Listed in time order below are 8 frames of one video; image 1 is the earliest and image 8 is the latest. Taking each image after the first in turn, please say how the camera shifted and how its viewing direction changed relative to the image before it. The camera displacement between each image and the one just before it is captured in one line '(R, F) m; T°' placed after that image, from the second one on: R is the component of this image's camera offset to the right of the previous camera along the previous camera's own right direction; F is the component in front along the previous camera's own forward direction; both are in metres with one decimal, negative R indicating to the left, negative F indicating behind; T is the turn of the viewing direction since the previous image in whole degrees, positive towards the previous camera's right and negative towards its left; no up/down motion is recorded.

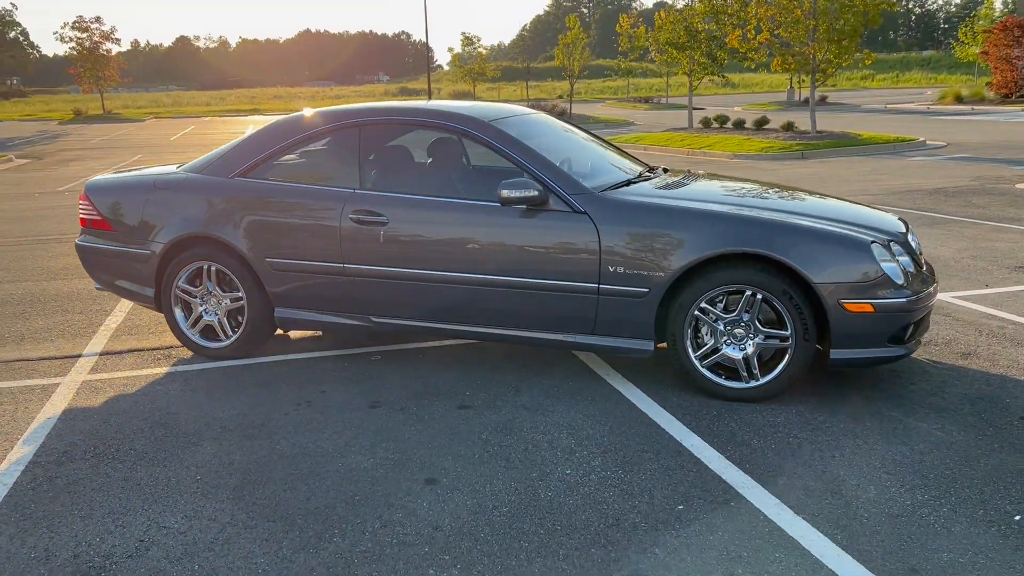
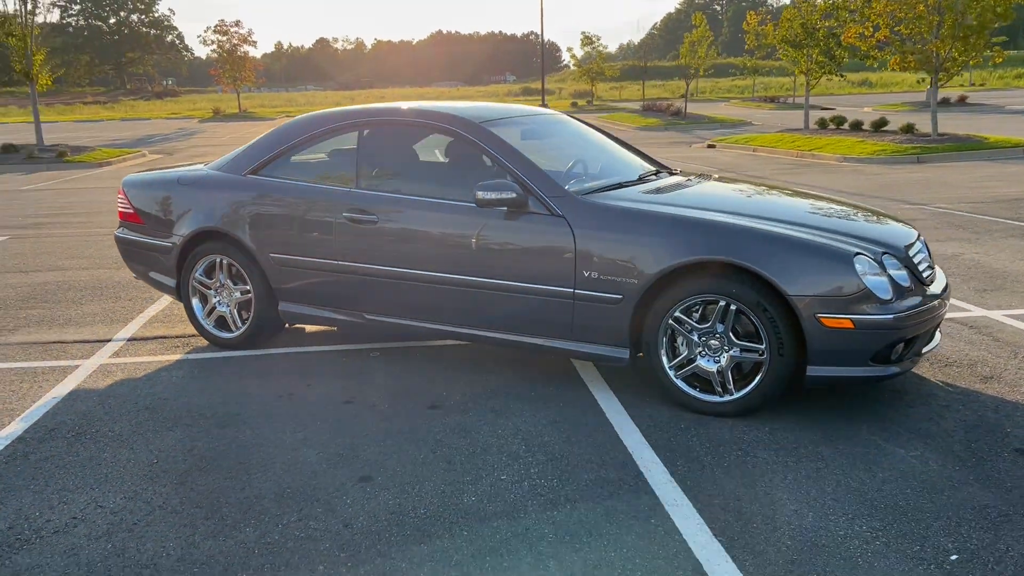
(+0.7, +0.1) m; -8°
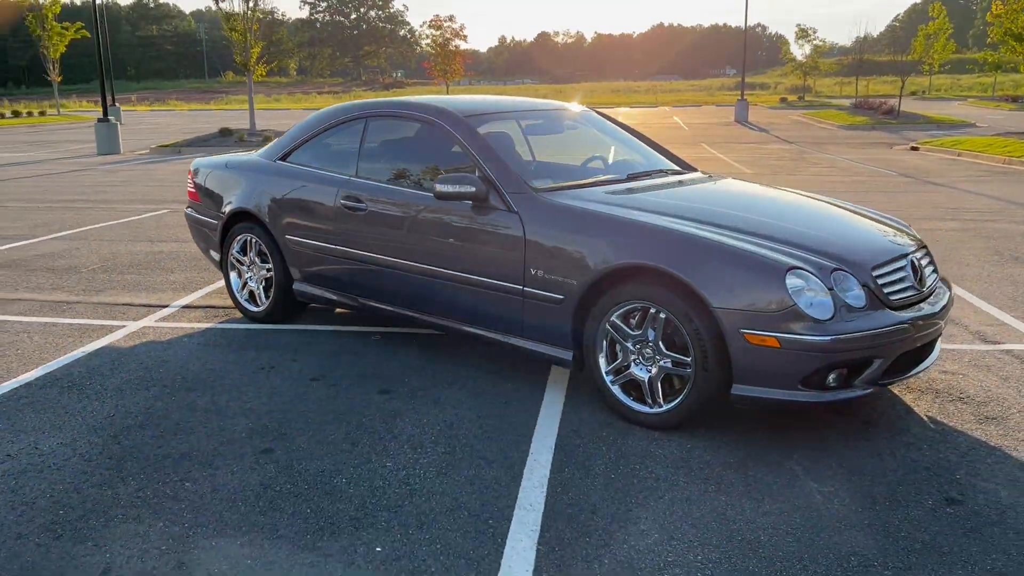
(+1.2, +0.1) m; -13°
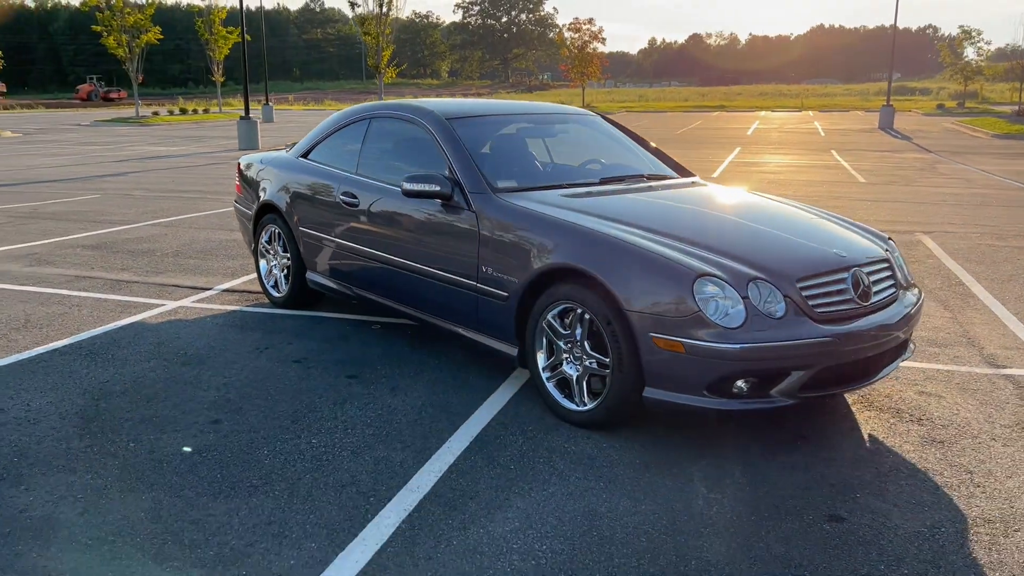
(+0.9, -0.1) m; -9°
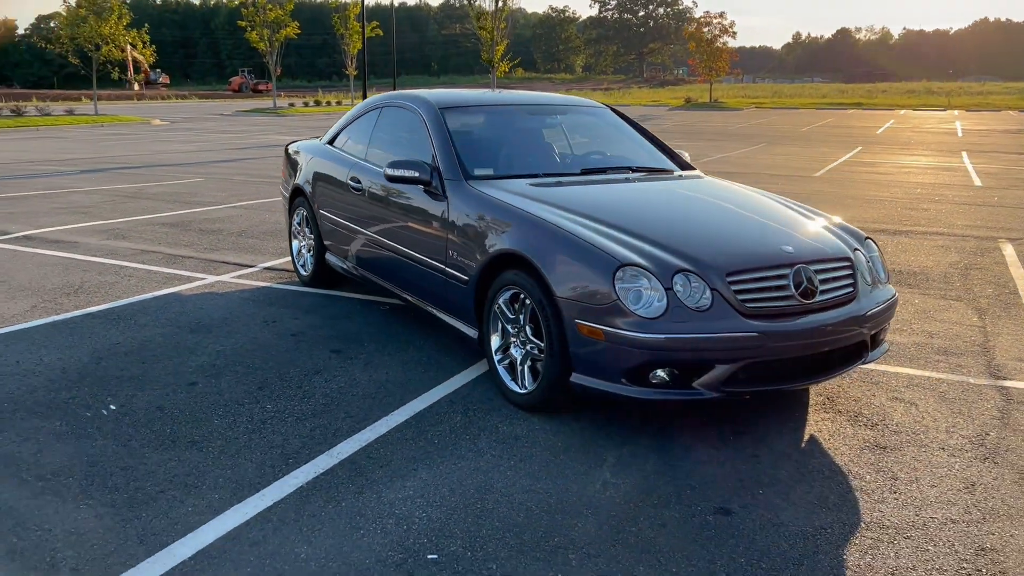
(+0.8, -0.1) m; -8°
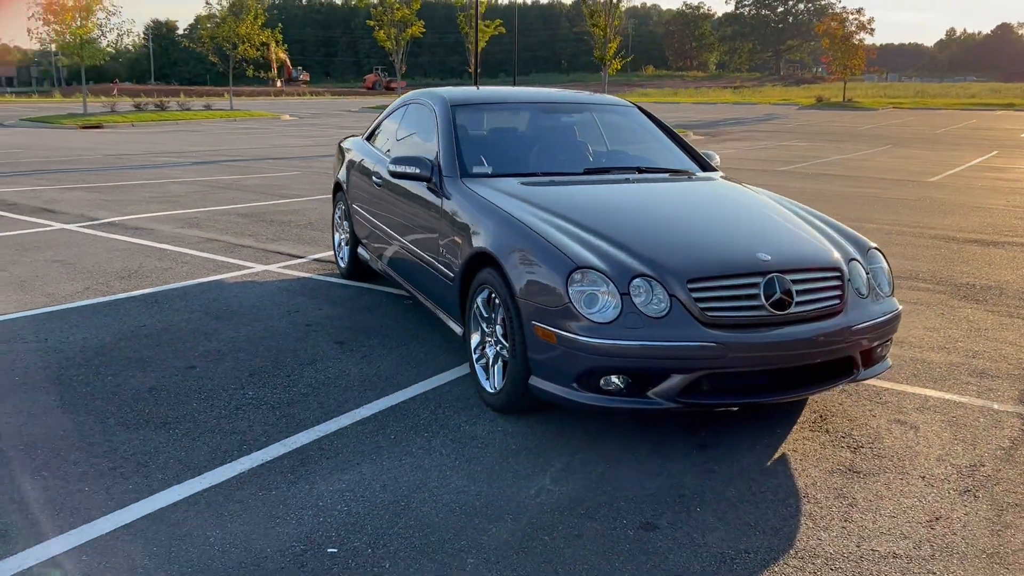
(+0.7, +0.1) m; -8°
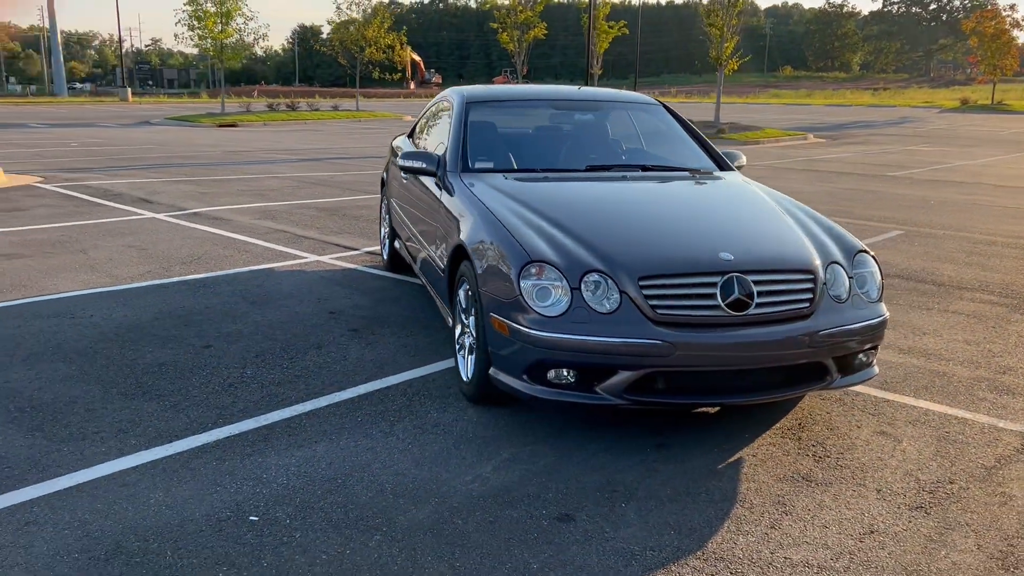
(+0.7, 0.0) m; -8°
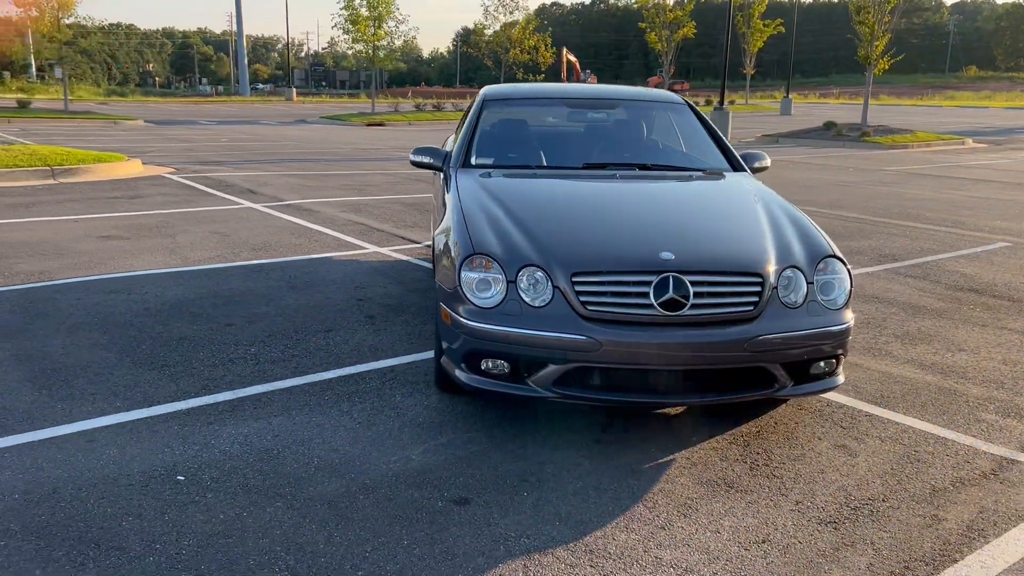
(+0.8, 0.0) m; -10°
